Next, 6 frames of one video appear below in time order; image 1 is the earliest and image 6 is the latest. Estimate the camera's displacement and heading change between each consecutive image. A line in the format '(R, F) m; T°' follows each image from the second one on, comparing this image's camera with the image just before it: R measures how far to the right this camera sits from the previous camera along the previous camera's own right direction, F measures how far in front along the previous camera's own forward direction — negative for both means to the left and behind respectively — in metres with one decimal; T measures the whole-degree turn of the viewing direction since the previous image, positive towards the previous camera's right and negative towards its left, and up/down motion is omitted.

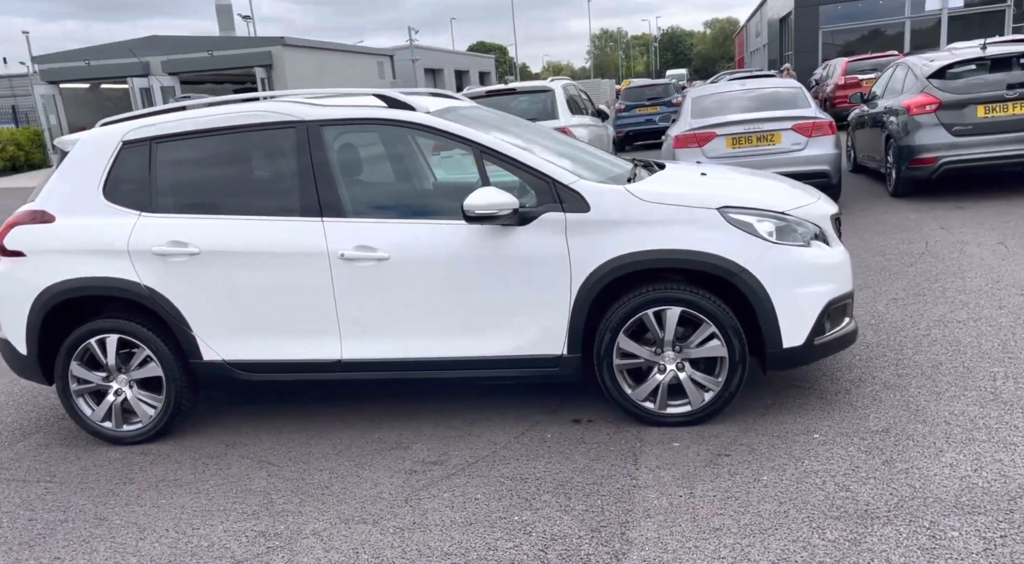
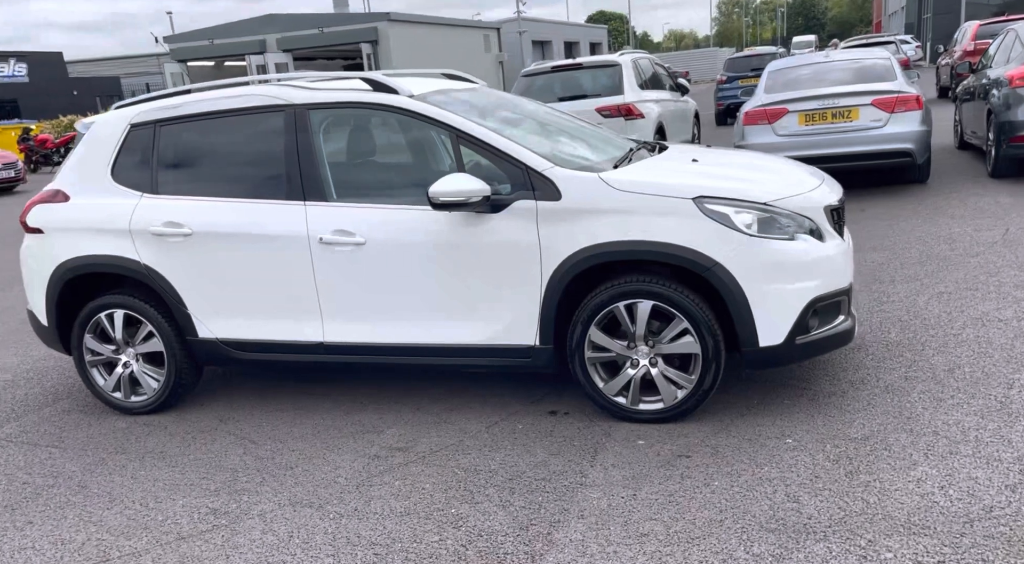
(+0.6, +0.1) m; -7°
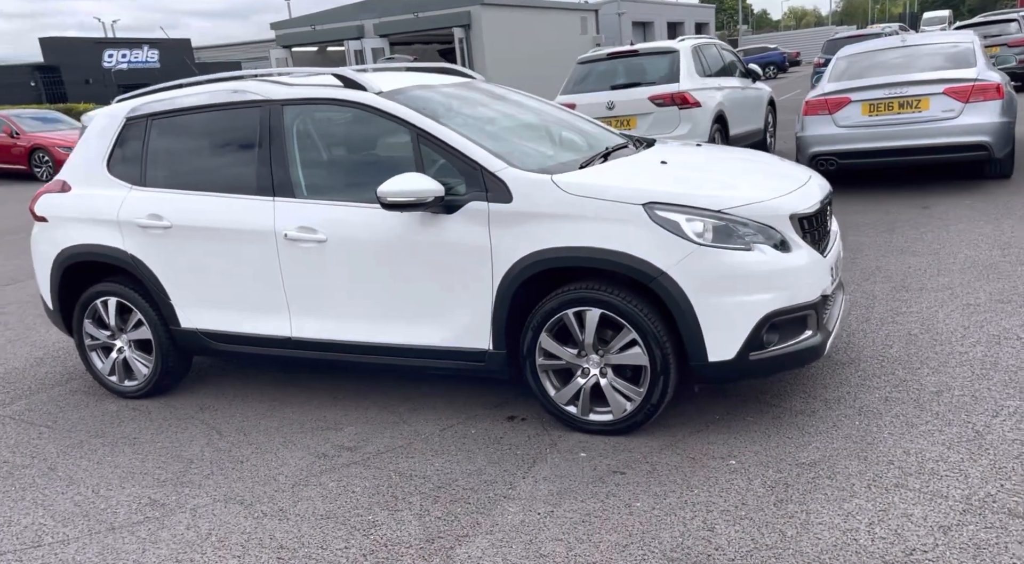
(+0.6, +0.1) m; -6°
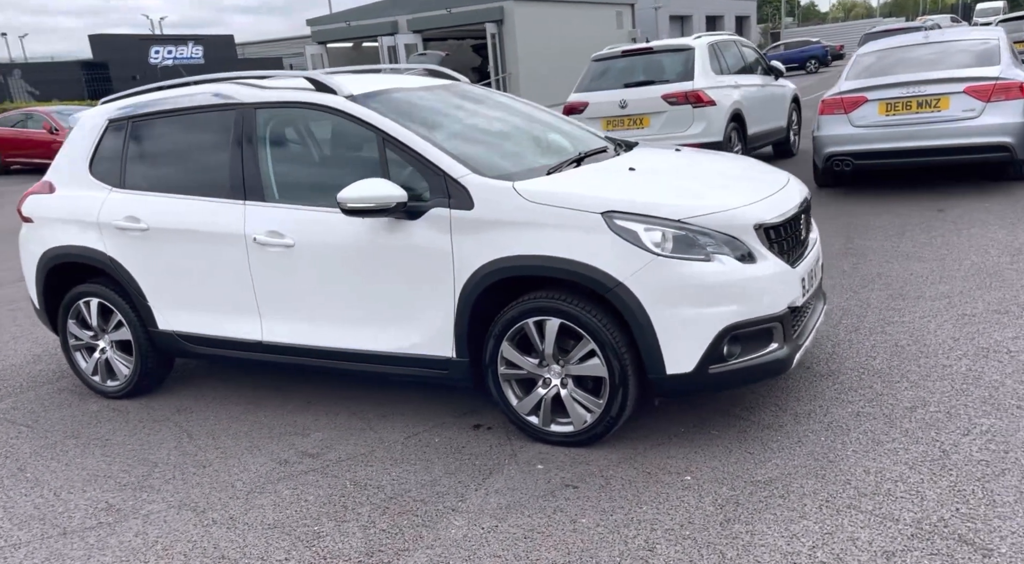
(+0.3, +0.1) m; -2°
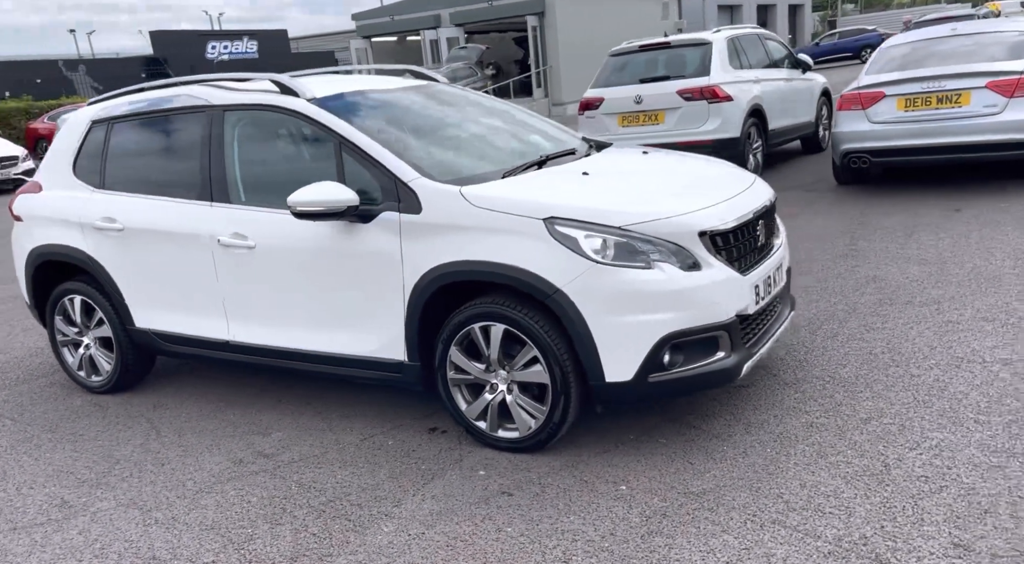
(+0.4, 0.0) m; -3°
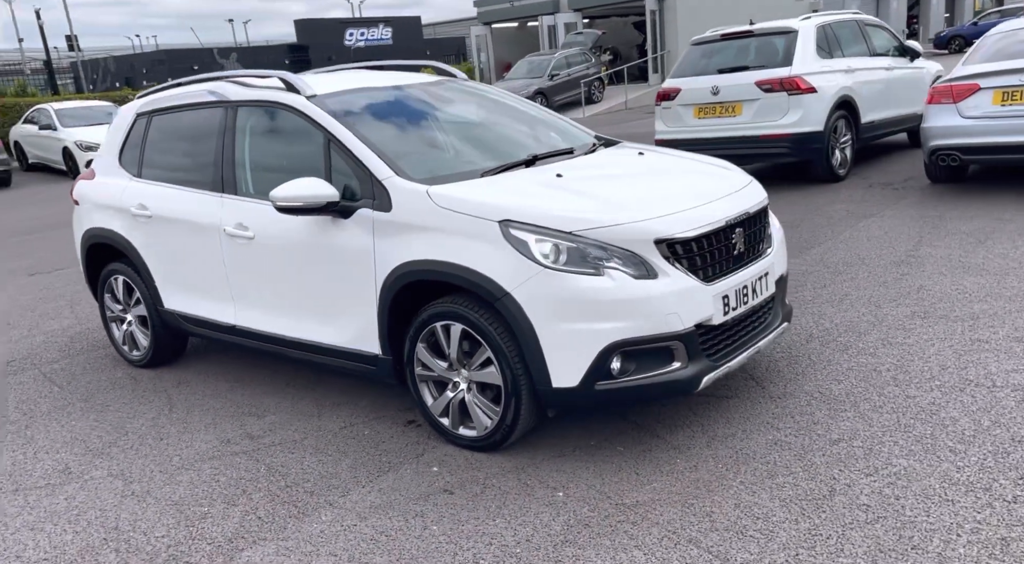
(+0.6, 0.0) m; -8°
